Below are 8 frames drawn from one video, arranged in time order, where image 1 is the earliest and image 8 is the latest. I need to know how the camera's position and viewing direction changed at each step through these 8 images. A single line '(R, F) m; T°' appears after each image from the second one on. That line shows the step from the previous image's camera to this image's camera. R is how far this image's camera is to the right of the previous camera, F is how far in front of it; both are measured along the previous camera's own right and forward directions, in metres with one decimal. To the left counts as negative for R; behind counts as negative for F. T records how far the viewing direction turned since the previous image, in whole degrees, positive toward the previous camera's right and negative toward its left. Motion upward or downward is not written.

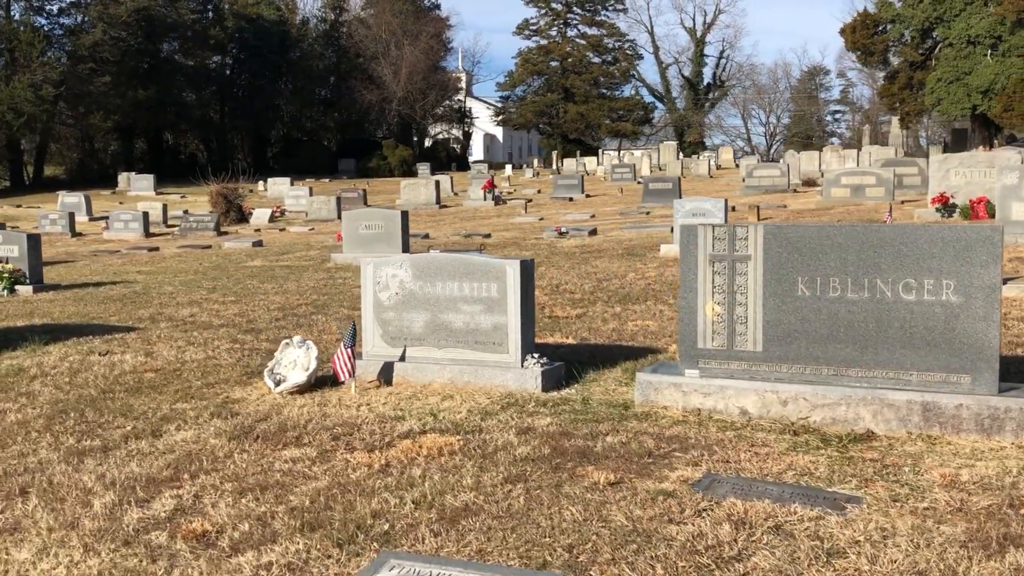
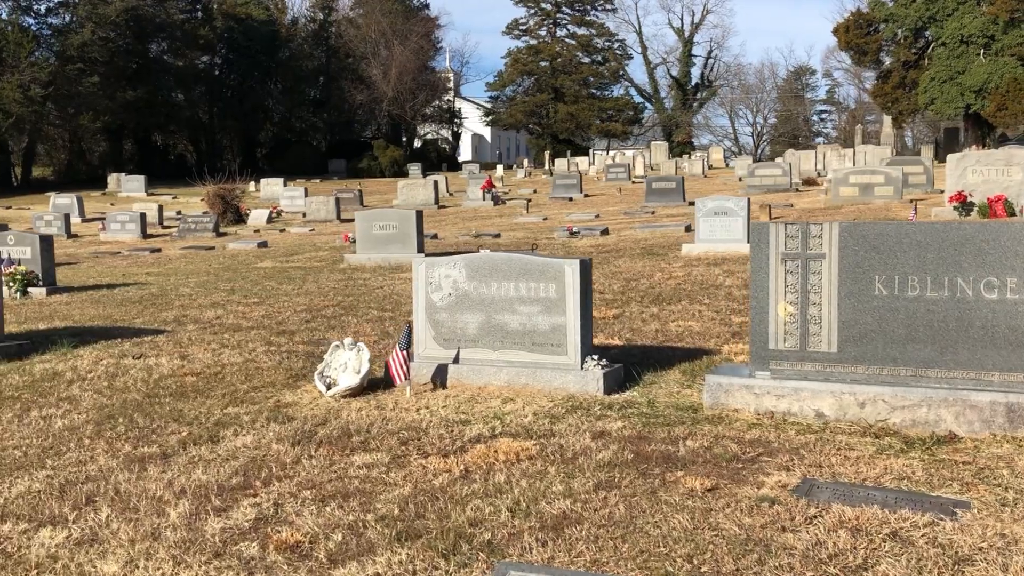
(-0.5, +0.2) m; +1°
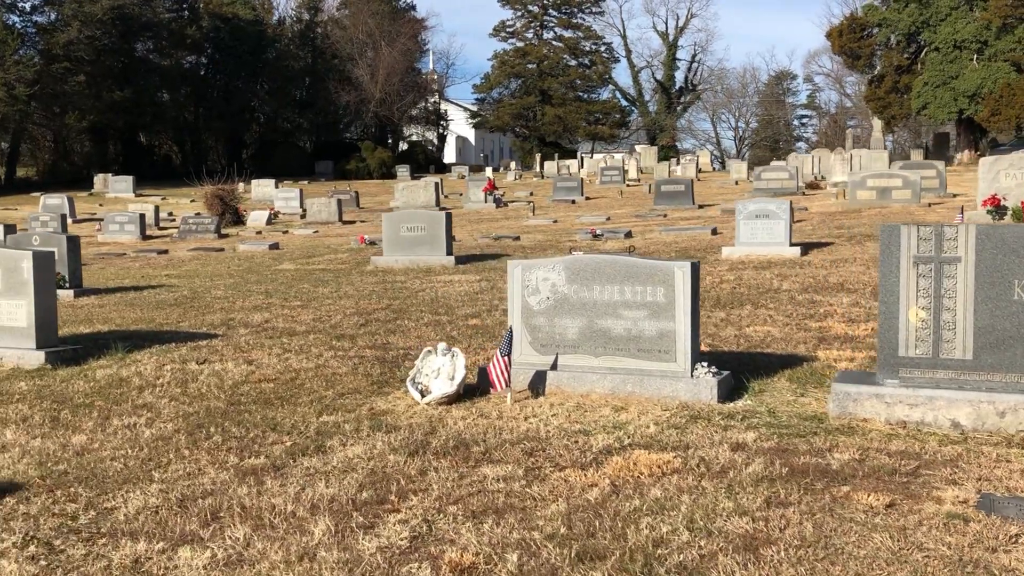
(-0.8, +0.3) m; +1°
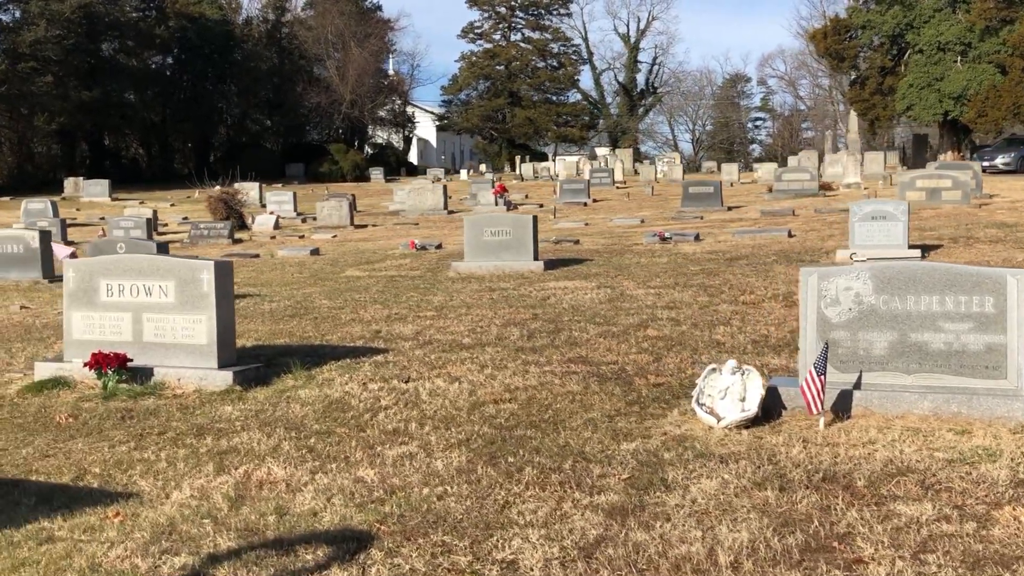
(-2.2, +0.8) m; +3°
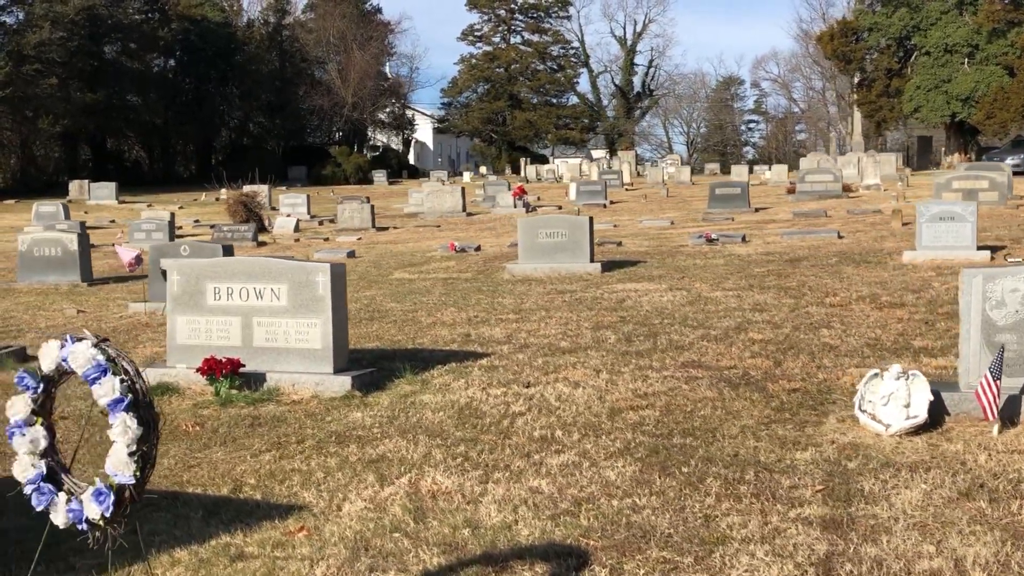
(-1.0, +0.2) m; +1°
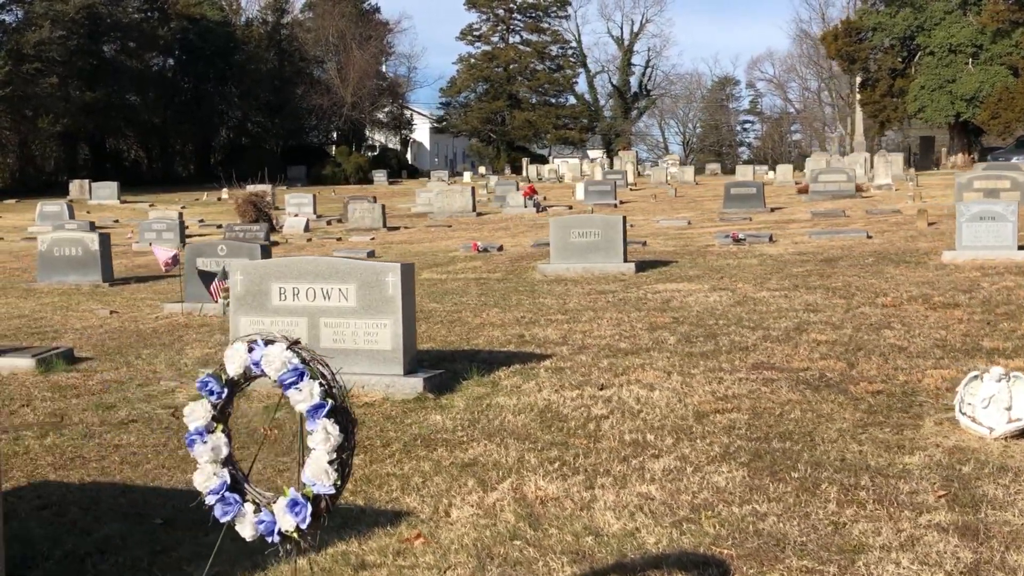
(-0.6, +0.2) m; 0°
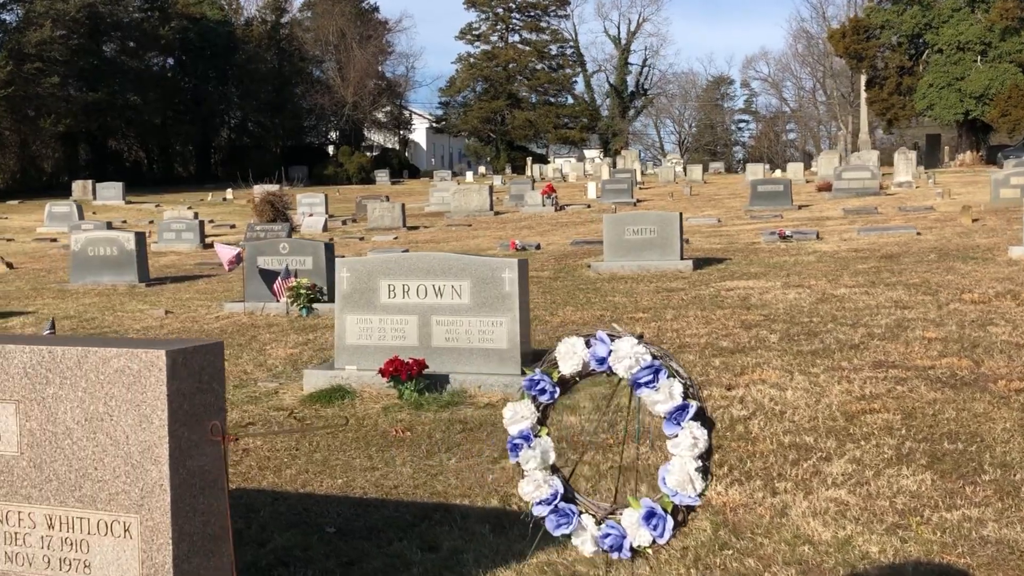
(-0.9, +0.3) m; +1°
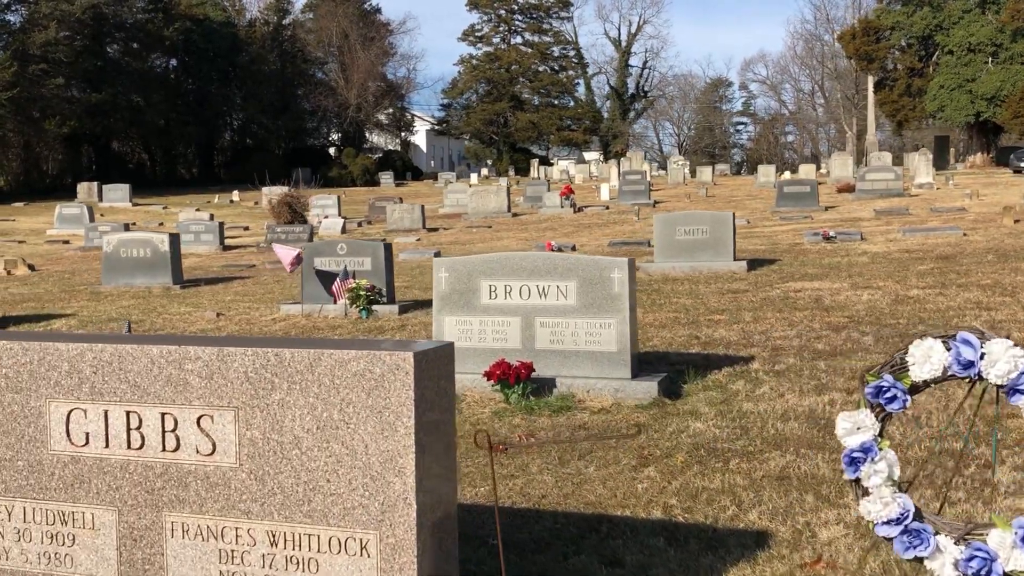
(-0.8, +0.3) m; 0°
